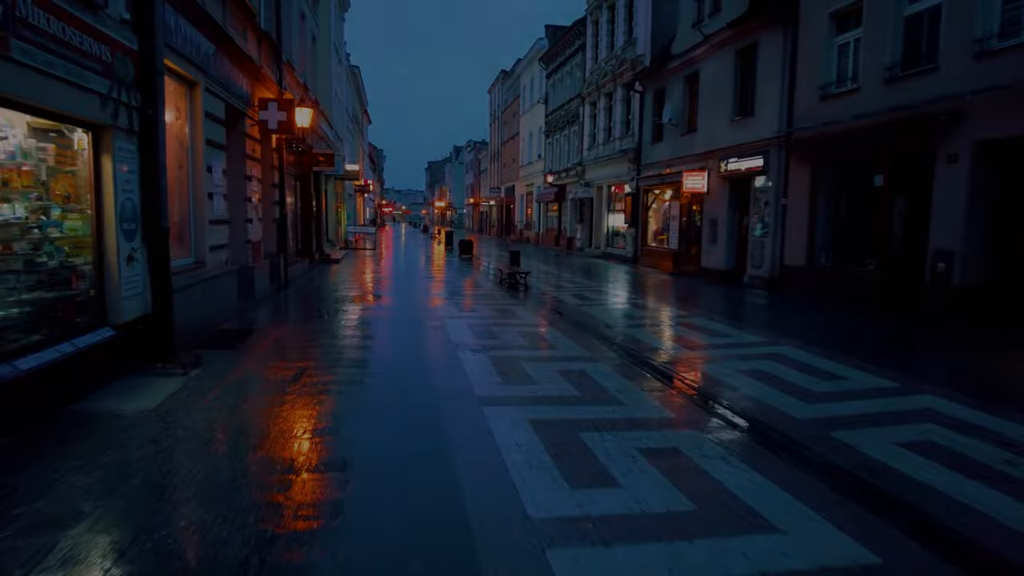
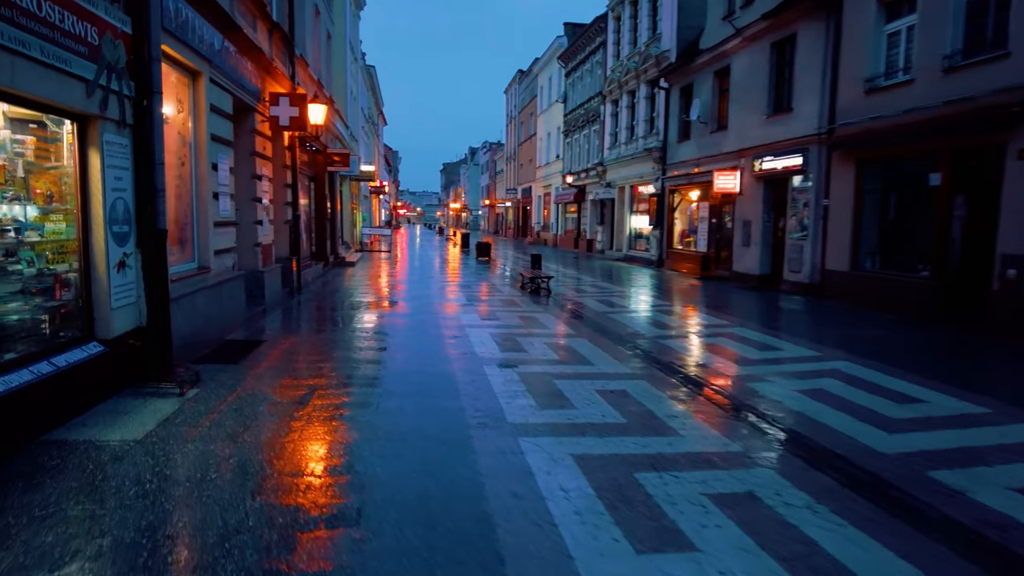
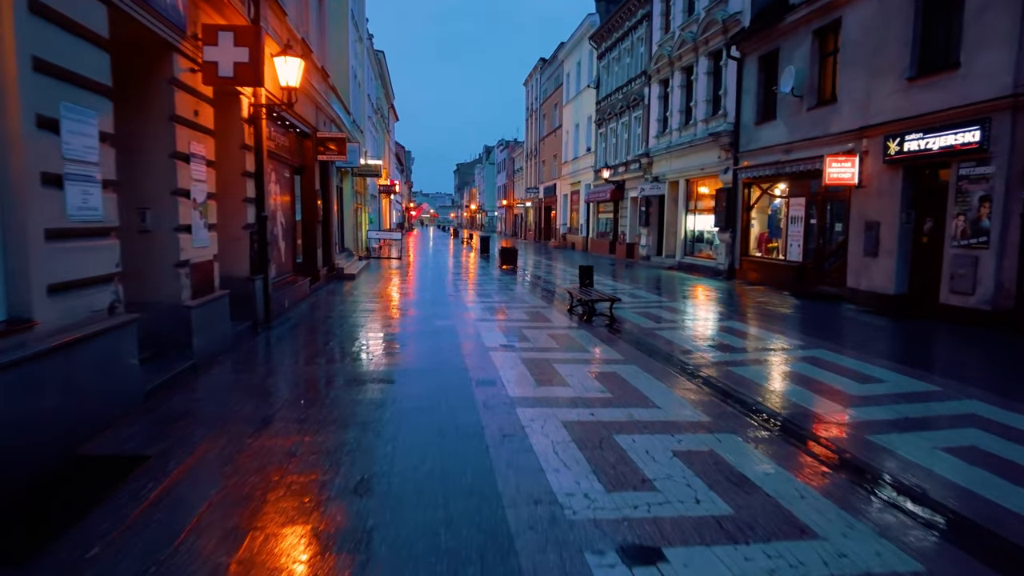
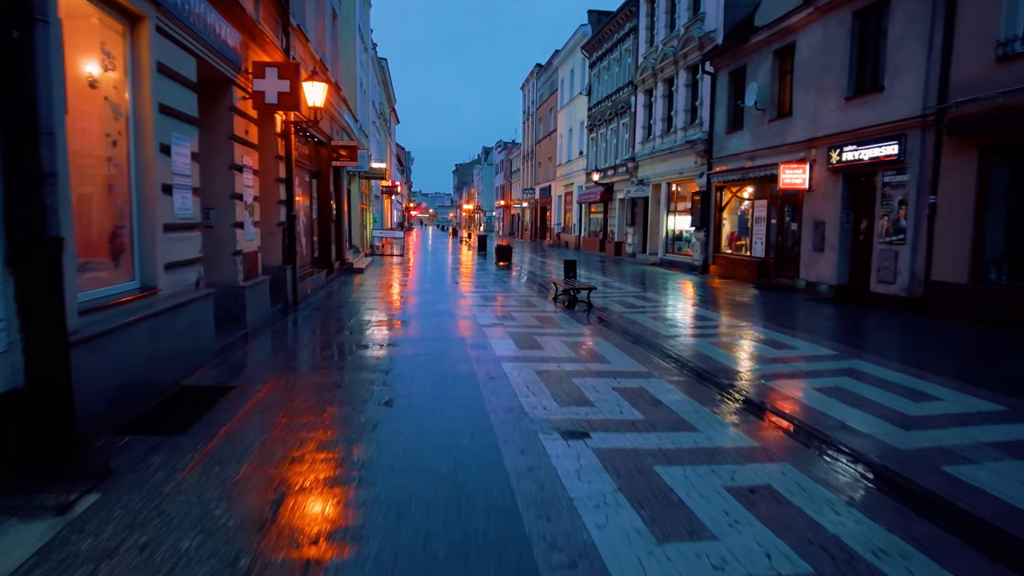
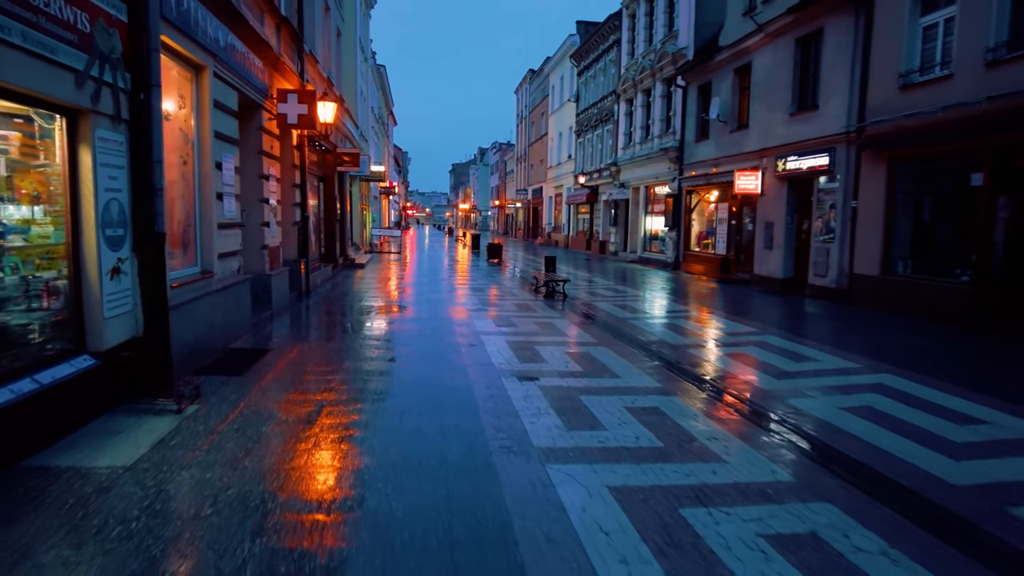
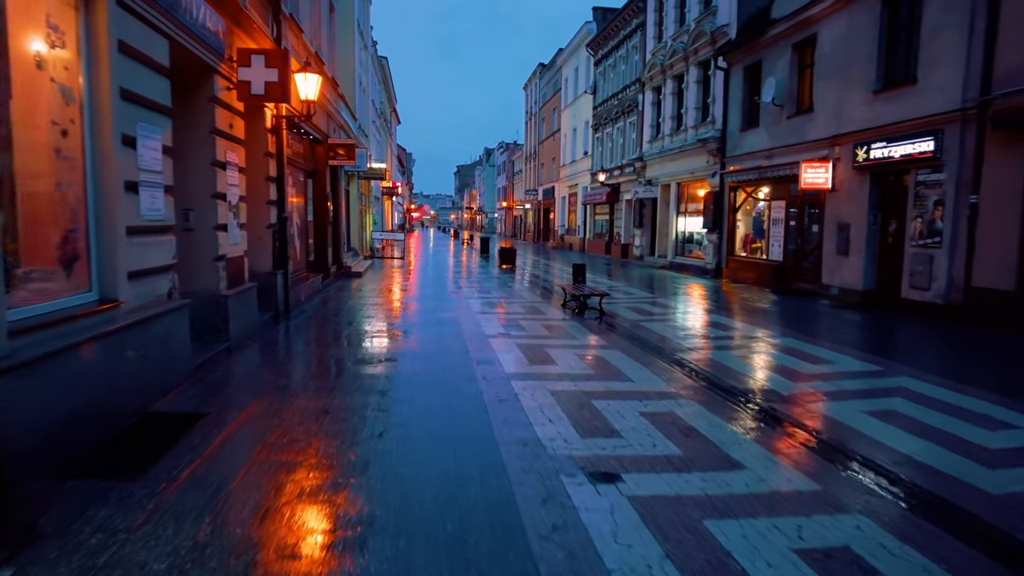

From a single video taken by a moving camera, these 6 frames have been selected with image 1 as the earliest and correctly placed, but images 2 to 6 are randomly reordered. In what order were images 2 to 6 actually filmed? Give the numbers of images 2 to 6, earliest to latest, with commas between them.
2, 5, 4, 6, 3
